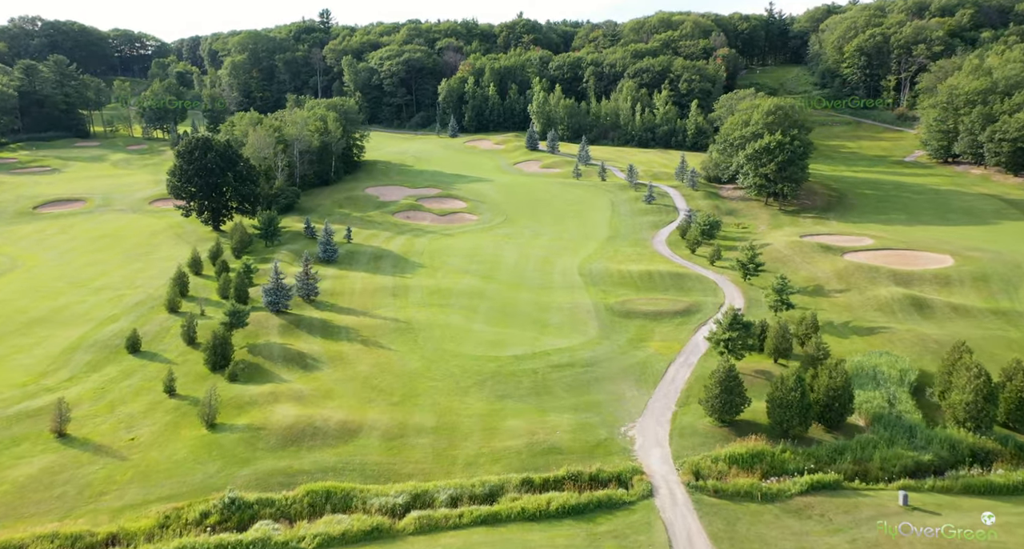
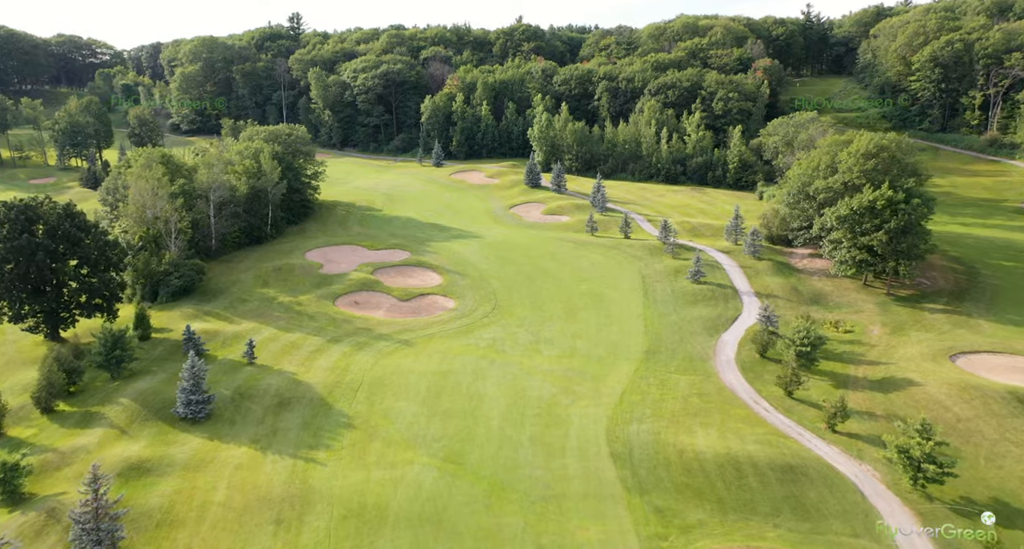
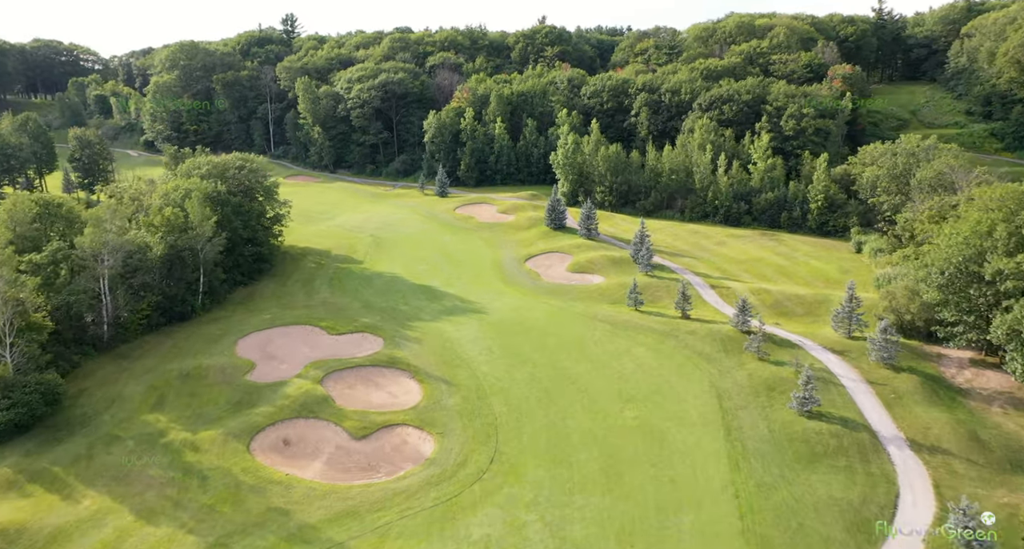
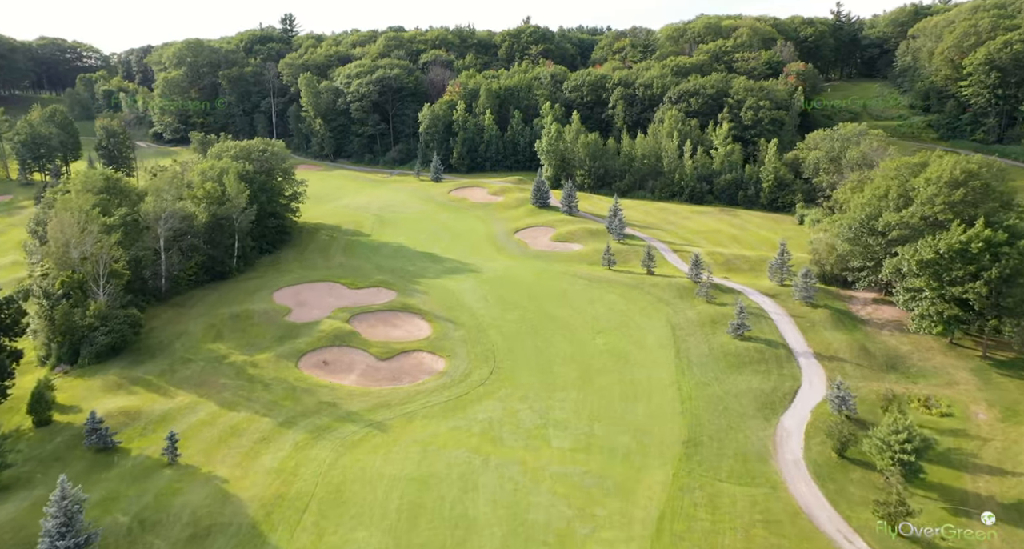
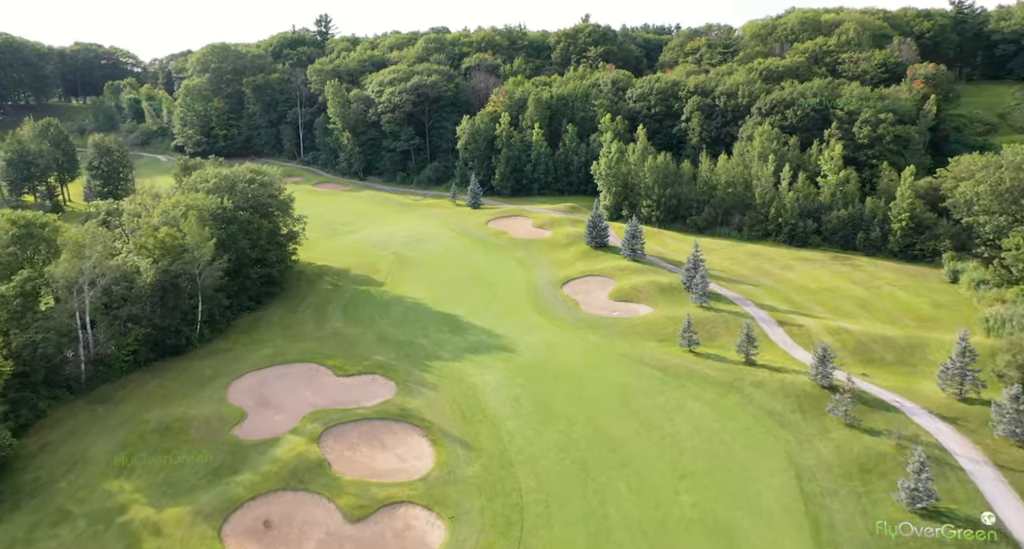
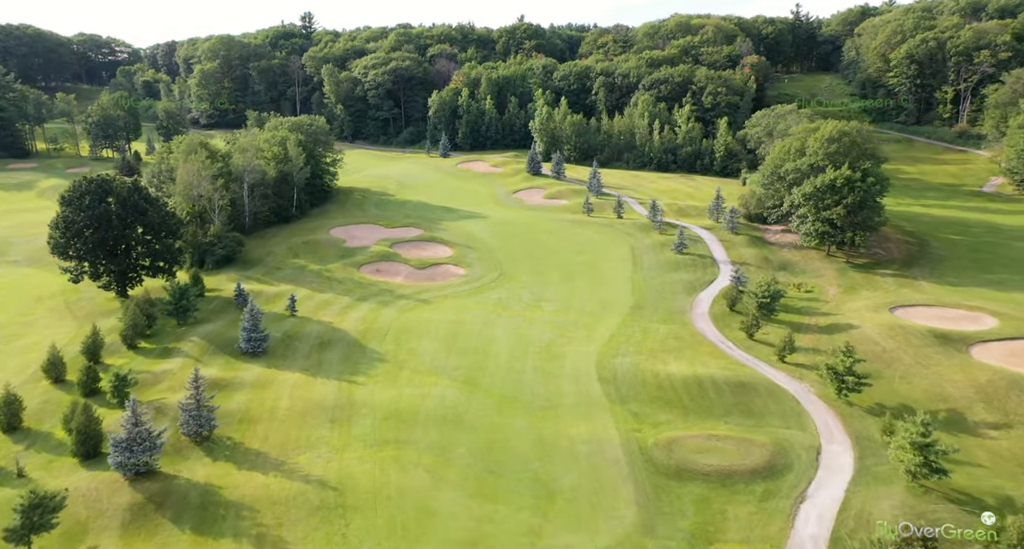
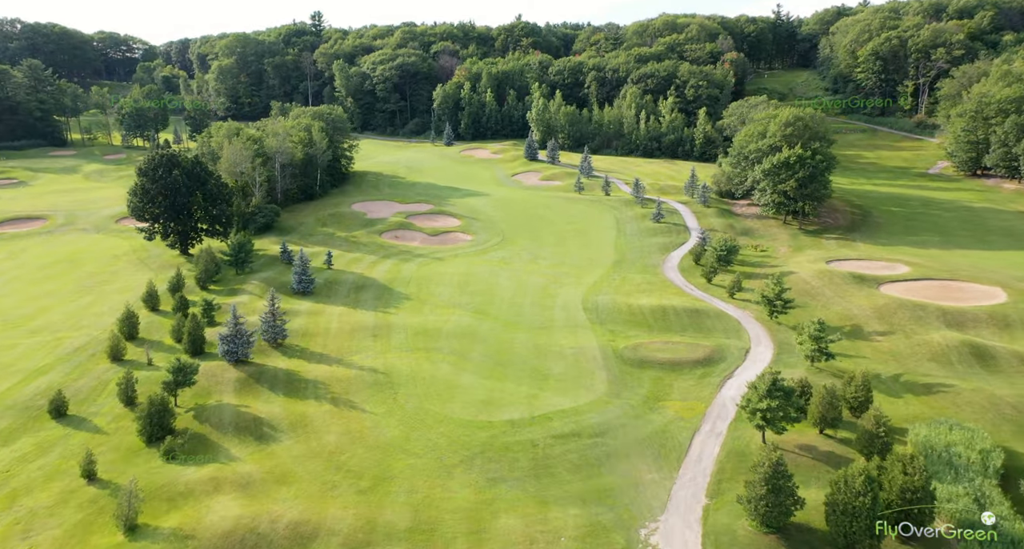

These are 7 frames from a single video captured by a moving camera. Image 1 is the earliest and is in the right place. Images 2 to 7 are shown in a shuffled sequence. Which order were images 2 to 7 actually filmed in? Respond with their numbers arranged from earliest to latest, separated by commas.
7, 6, 2, 4, 3, 5
